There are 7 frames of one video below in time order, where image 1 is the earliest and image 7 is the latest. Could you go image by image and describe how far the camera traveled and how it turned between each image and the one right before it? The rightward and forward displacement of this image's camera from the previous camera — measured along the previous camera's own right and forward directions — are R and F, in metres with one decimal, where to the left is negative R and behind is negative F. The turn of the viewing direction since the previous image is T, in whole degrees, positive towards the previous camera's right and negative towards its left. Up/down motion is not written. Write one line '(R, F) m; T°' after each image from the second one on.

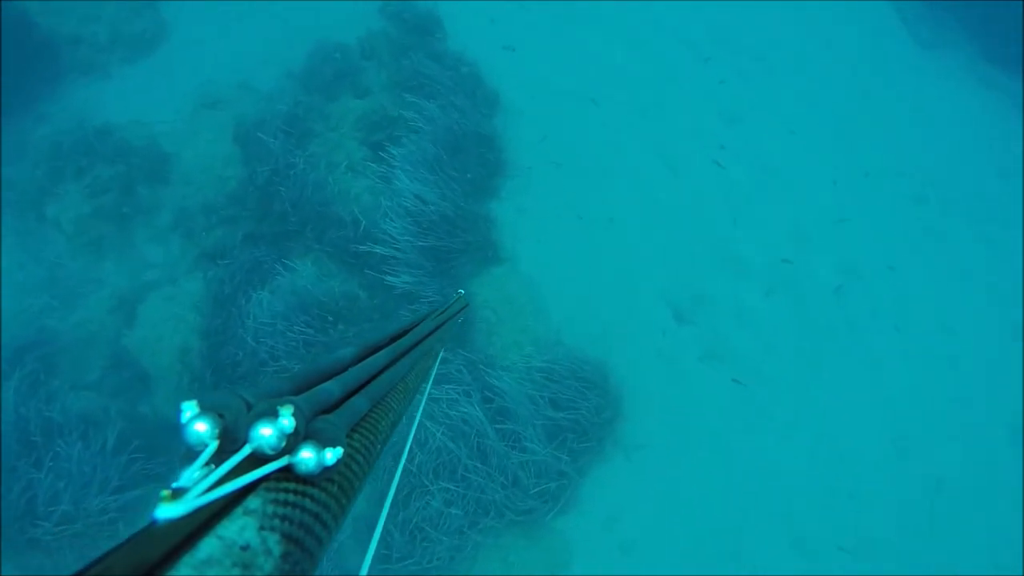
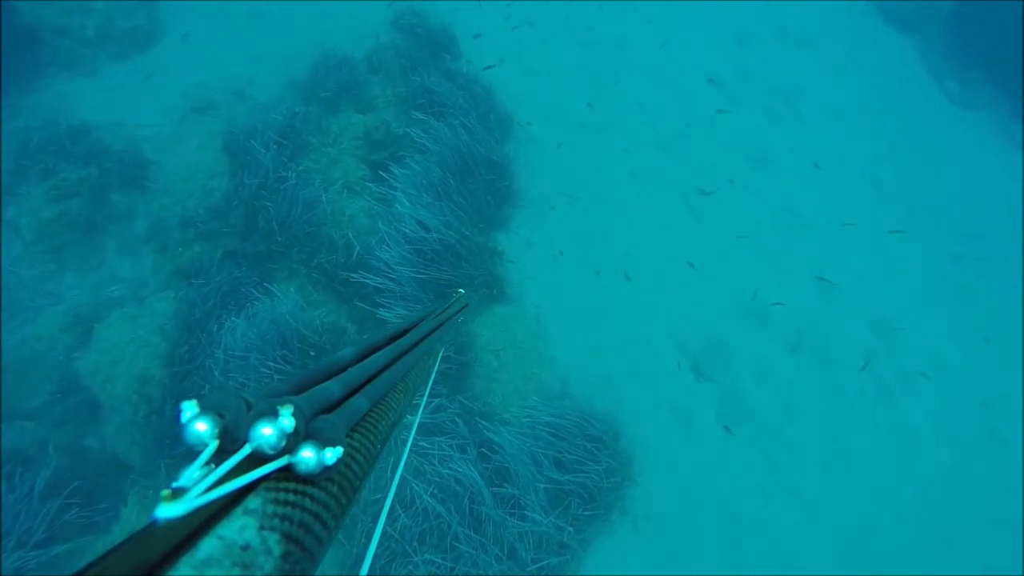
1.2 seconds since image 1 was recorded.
(+0.7, +1.0) m; -7°
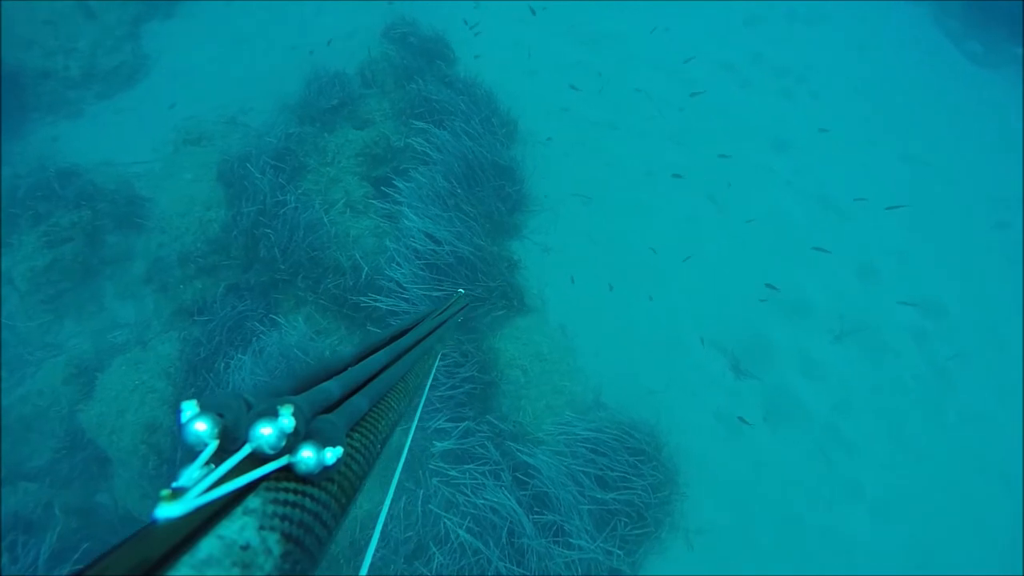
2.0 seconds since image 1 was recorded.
(-0.1, +0.4) m; -1°
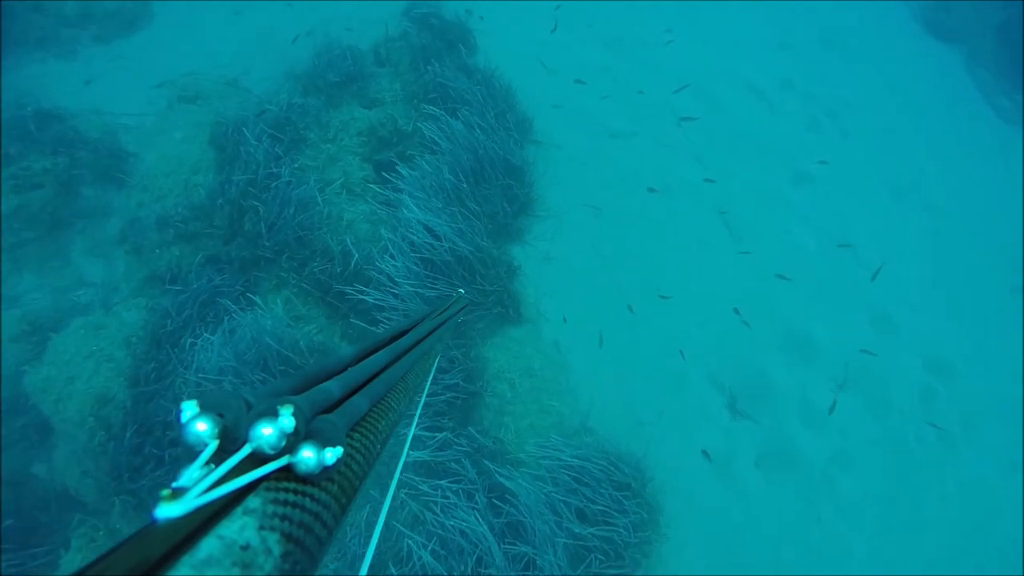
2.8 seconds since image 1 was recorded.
(-0.1, +0.4) m; +1°
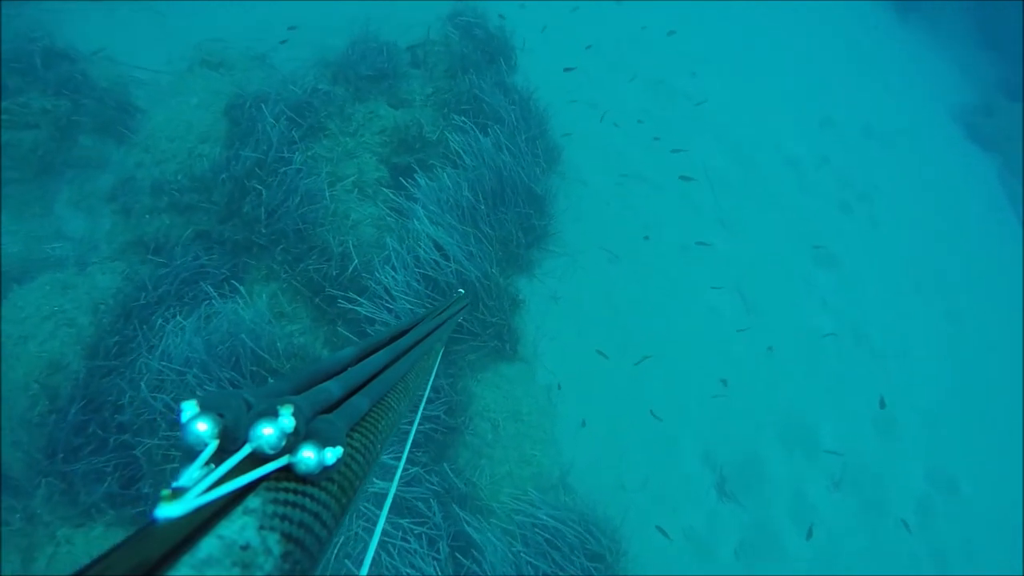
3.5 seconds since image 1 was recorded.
(-0.1, +0.3) m; +1°
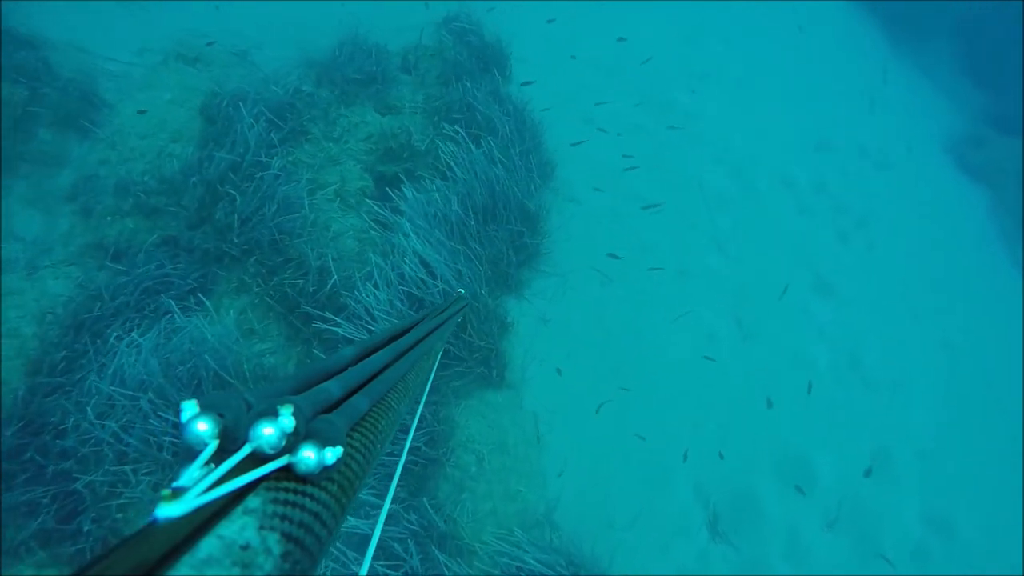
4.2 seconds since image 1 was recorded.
(-0.1, +0.3) m; +2°
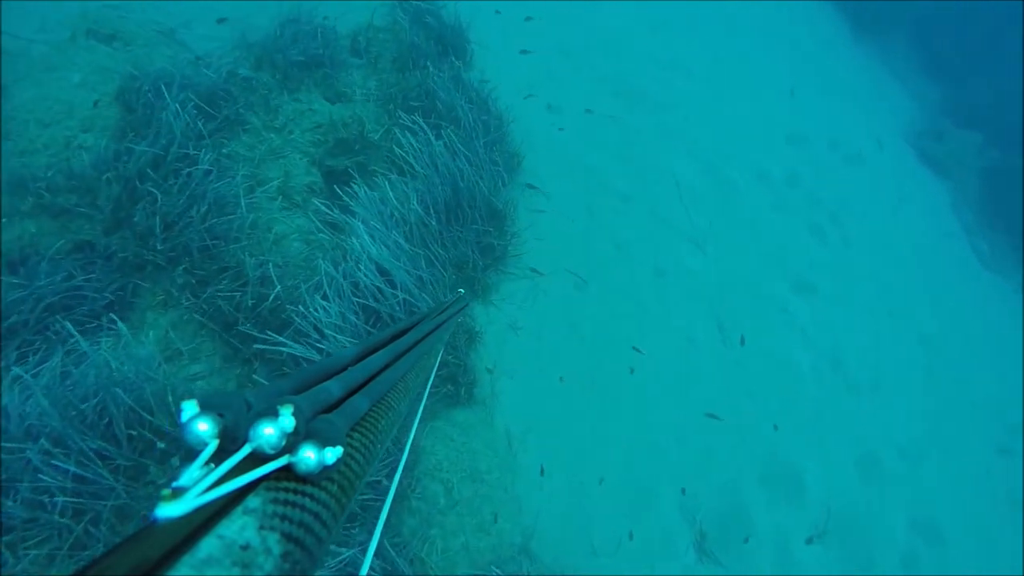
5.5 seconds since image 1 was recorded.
(-0.1, +0.5) m; +4°
